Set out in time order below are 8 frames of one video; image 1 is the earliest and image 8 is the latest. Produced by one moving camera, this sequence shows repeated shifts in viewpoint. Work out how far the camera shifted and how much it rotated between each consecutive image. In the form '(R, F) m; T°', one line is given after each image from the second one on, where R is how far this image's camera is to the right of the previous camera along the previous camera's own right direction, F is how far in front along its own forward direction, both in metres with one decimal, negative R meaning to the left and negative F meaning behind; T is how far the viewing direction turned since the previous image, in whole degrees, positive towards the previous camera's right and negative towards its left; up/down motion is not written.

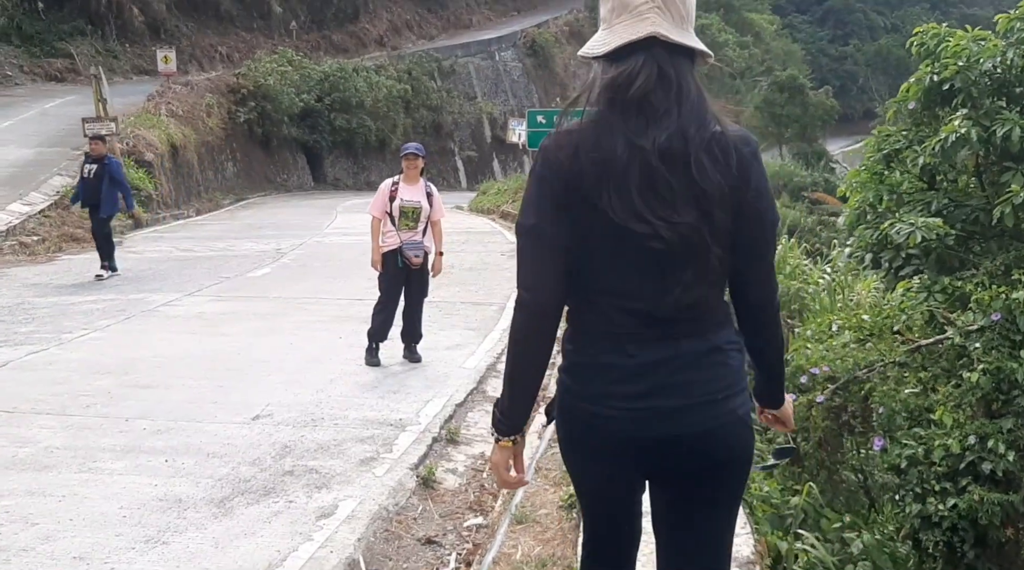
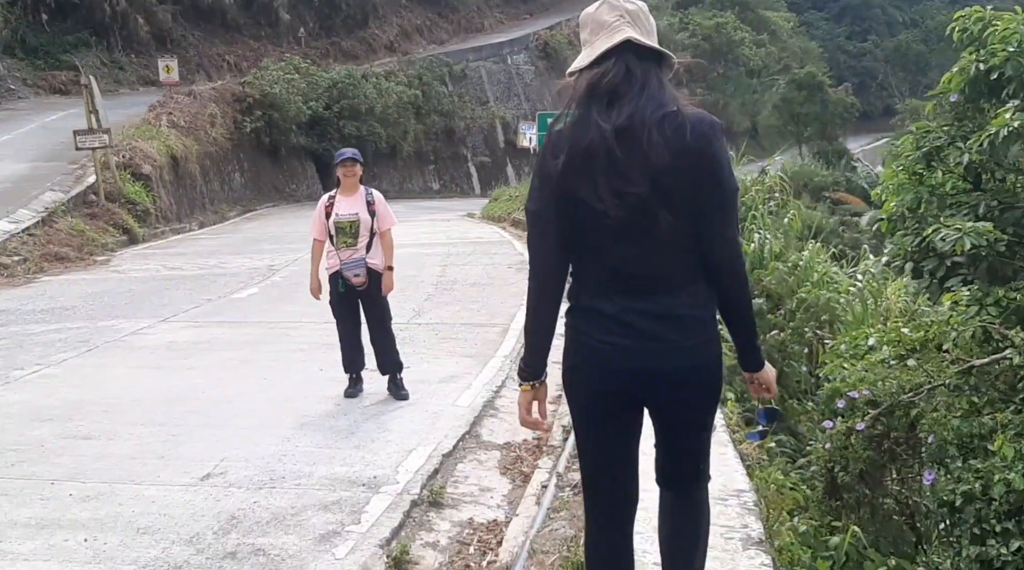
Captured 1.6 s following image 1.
(+0.1, +0.9) m; -1°
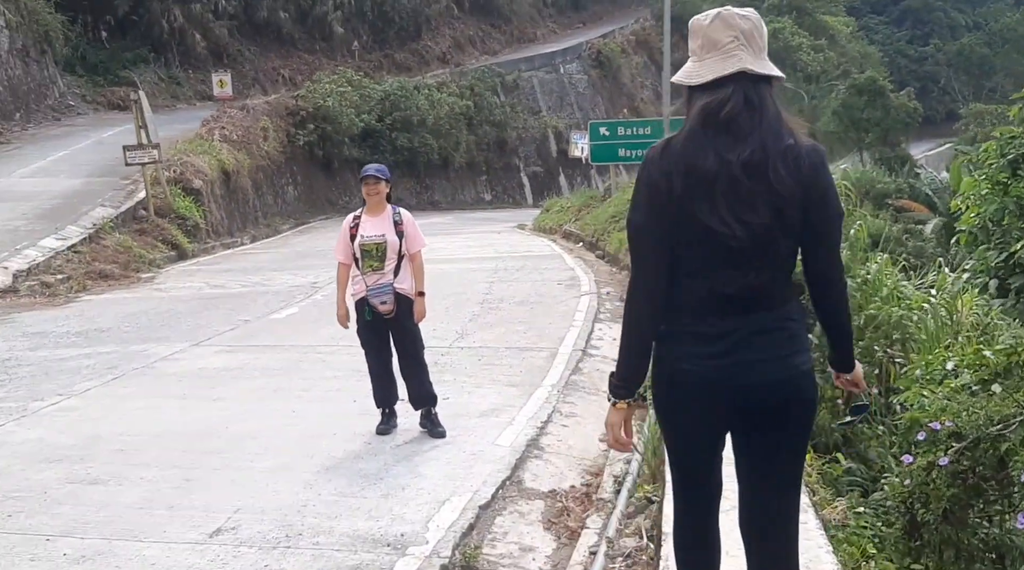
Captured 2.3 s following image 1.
(0.0, +0.6) m; -3°
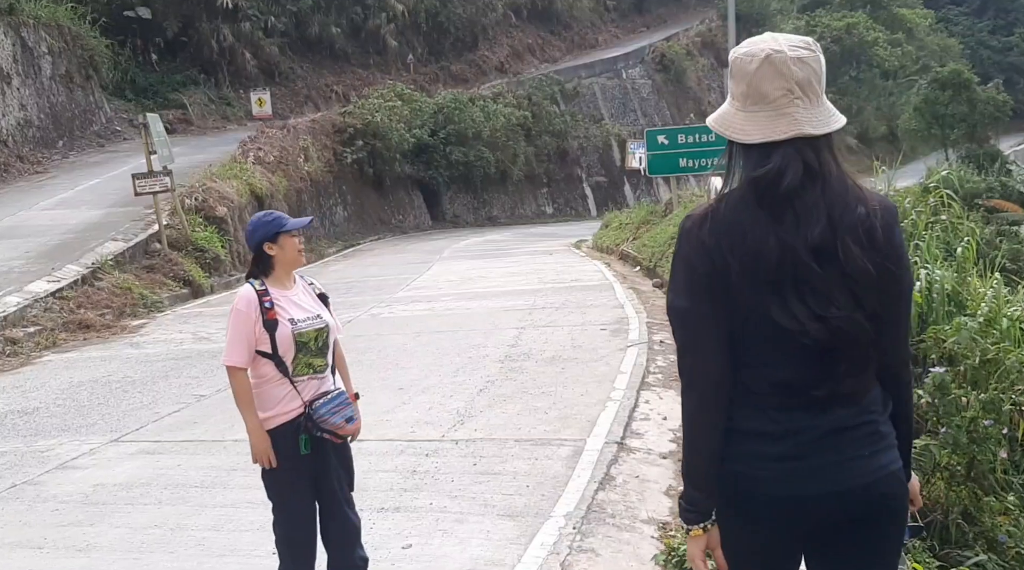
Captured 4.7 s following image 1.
(+0.4, +2.2) m; -4°
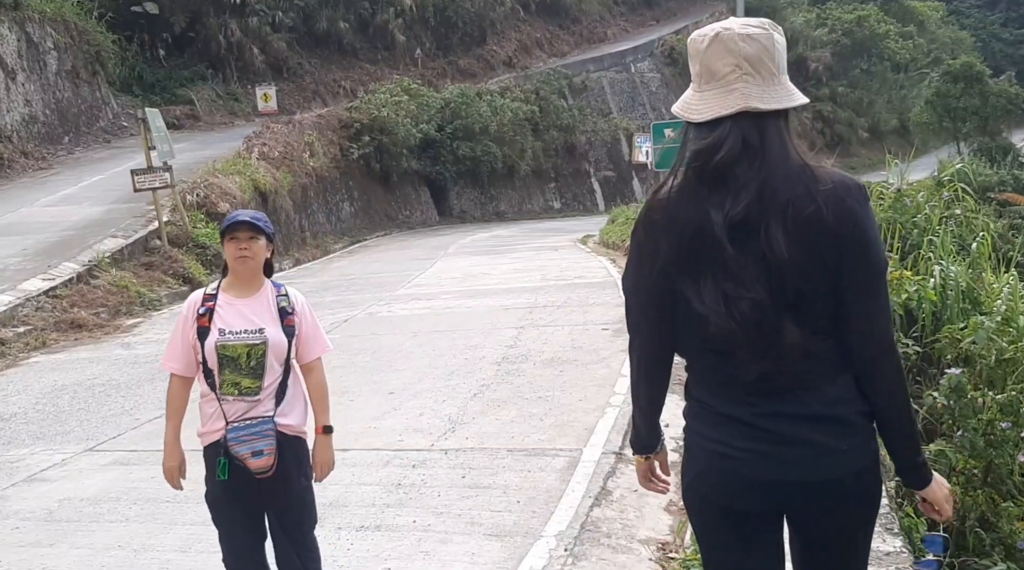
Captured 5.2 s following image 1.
(+0.1, +0.3) m; -1°
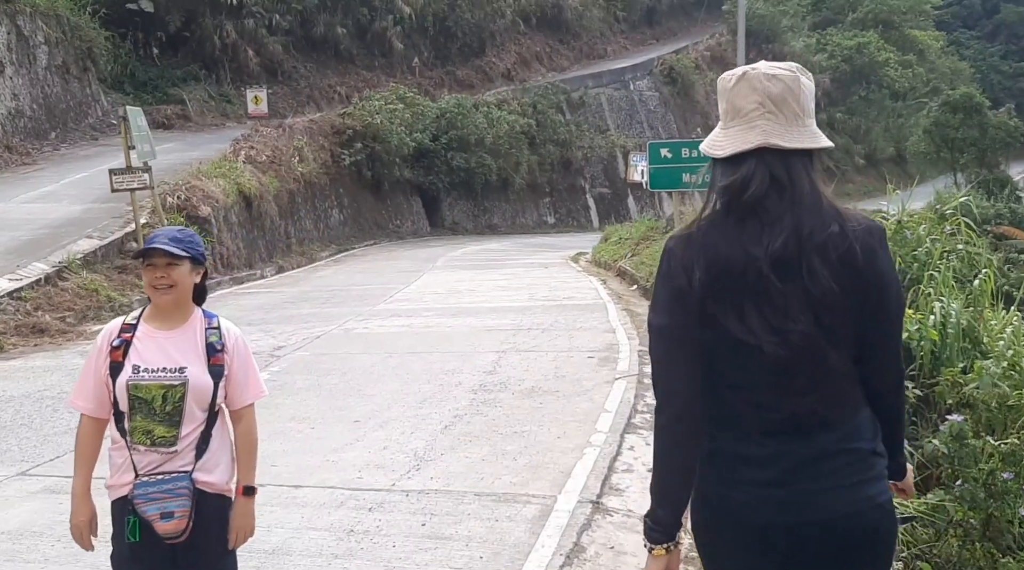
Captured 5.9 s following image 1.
(+0.1, +0.5) m; 0°
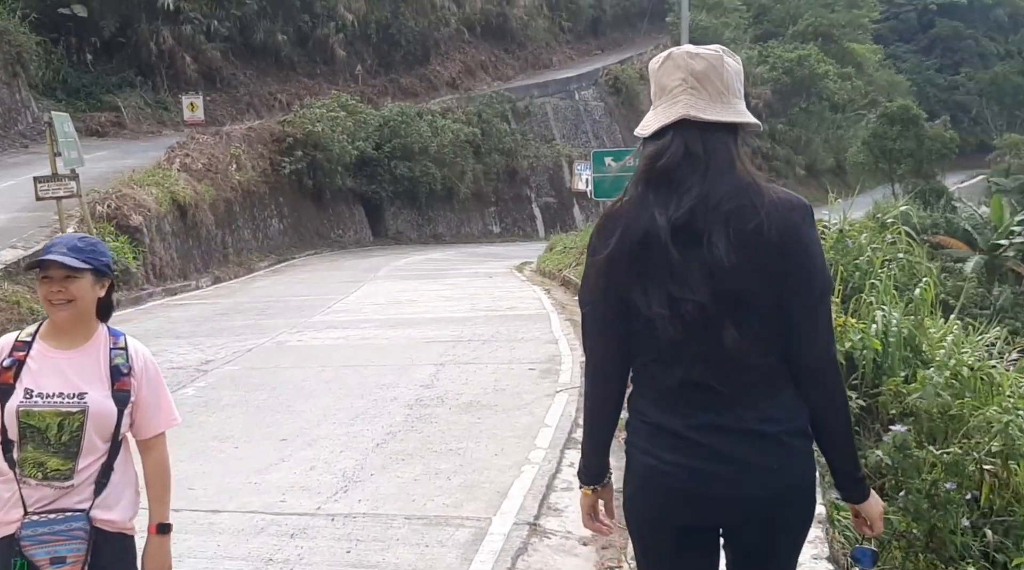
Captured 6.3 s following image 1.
(+0.1, +0.3) m; +3°
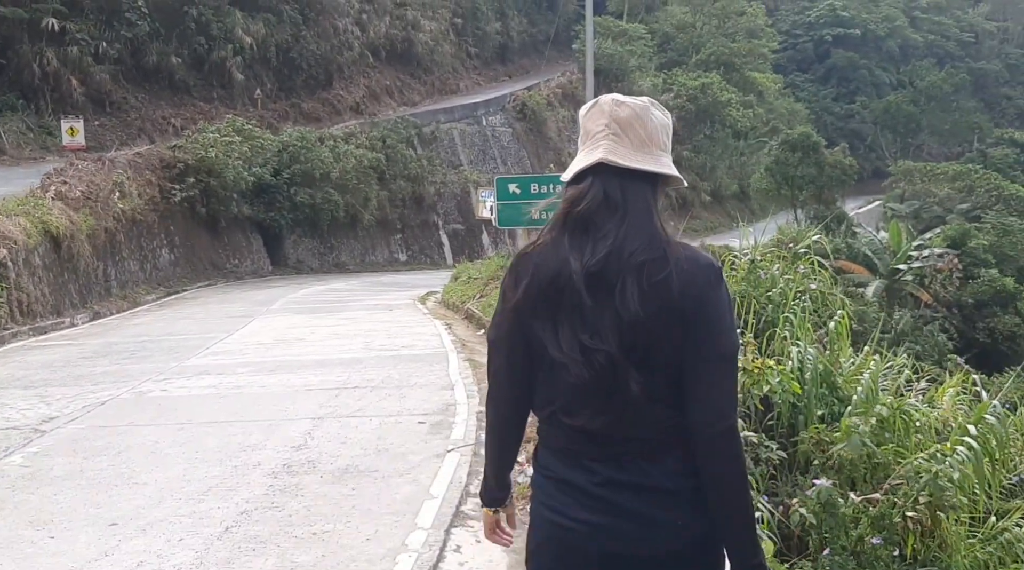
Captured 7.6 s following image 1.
(+0.2, +0.9) m; +5°
